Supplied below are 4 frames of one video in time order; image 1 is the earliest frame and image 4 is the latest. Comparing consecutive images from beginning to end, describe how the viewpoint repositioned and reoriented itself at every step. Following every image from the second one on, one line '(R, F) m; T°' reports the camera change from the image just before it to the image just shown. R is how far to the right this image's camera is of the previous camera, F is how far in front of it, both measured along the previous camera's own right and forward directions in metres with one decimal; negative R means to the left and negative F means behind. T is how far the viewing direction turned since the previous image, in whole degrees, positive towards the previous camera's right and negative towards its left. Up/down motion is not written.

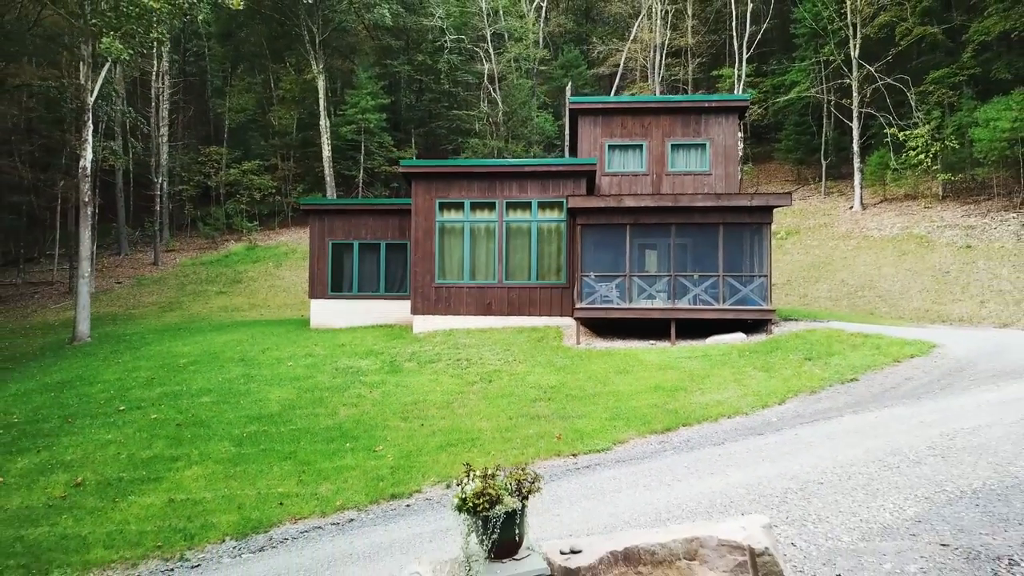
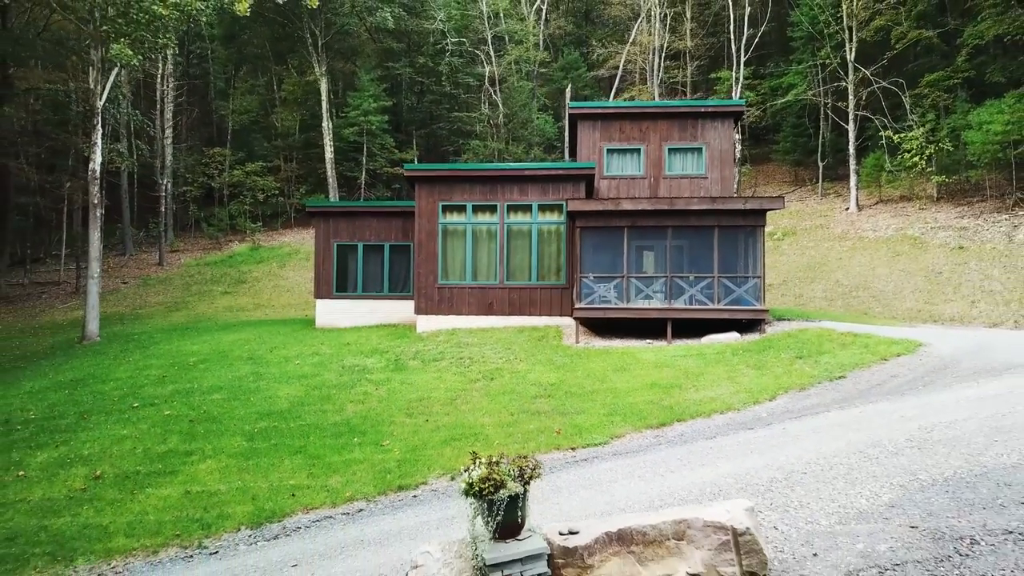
(0.0, -0.7) m; 0°
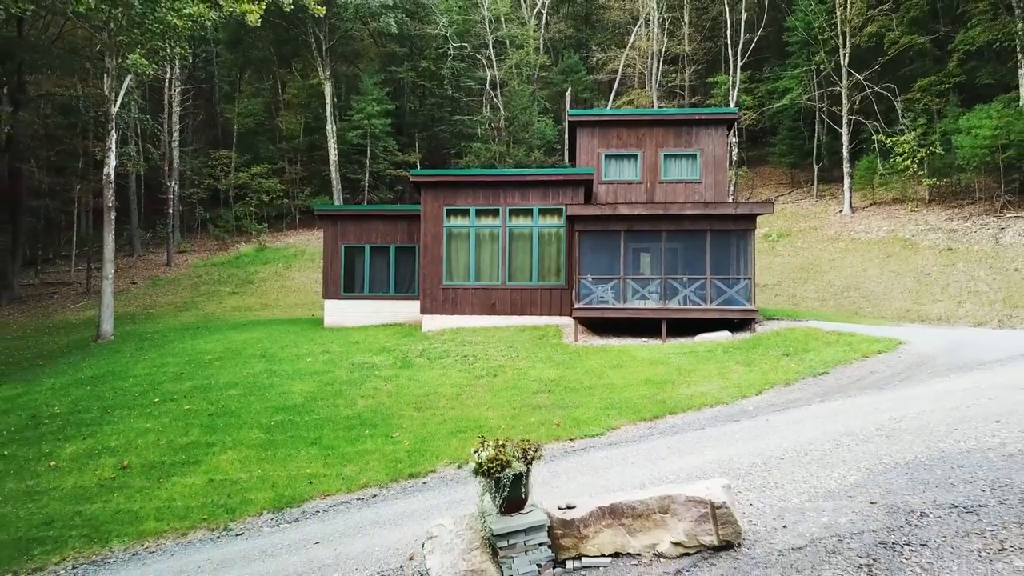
(0.0, -1.1) m; 0°
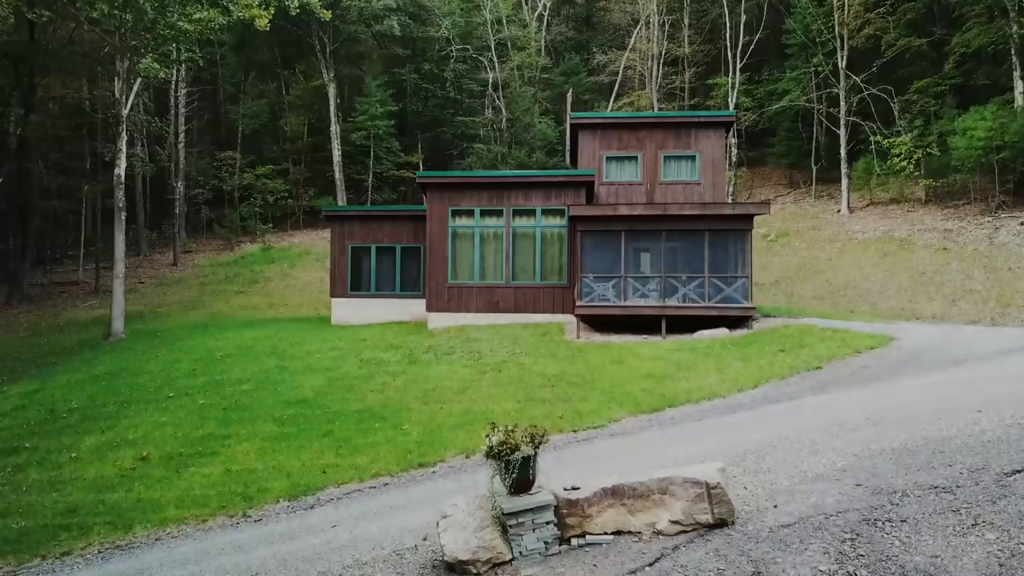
(-0.1, -0.7) m; 0°
